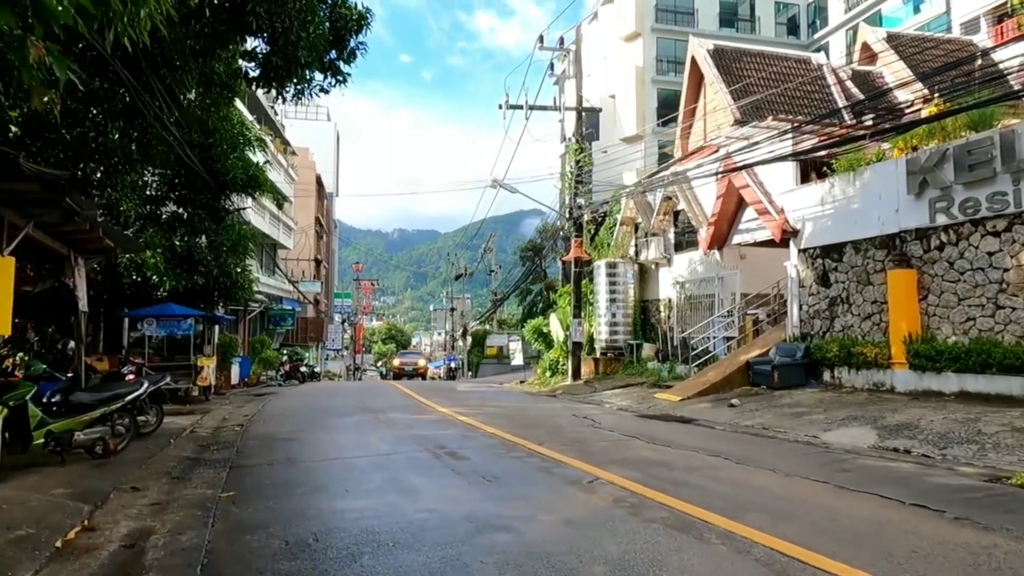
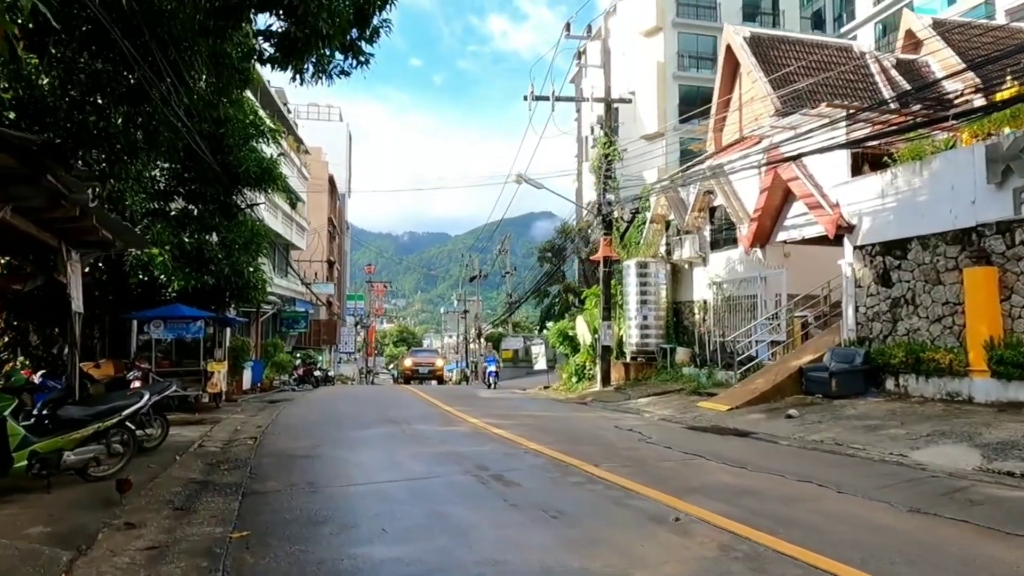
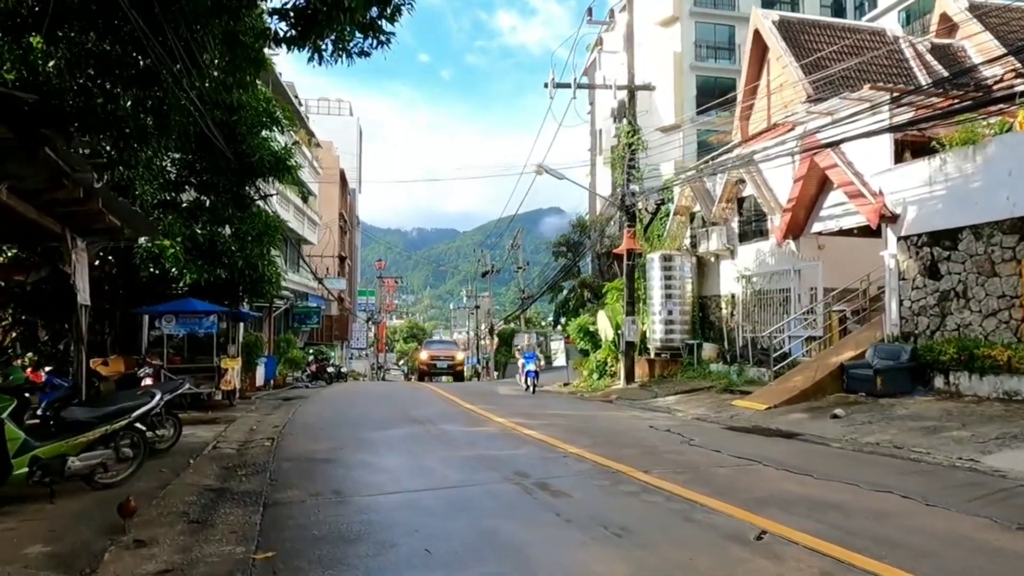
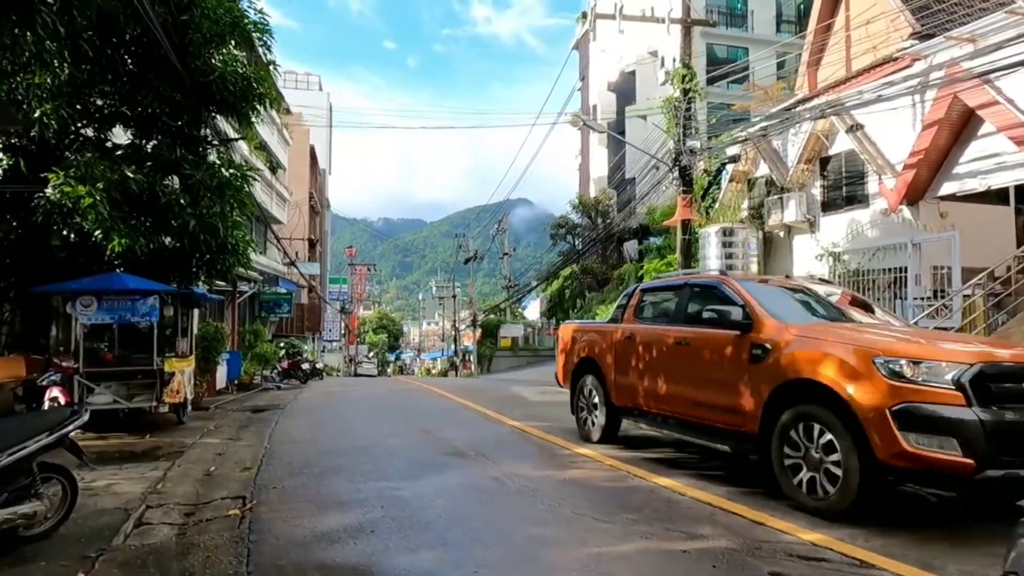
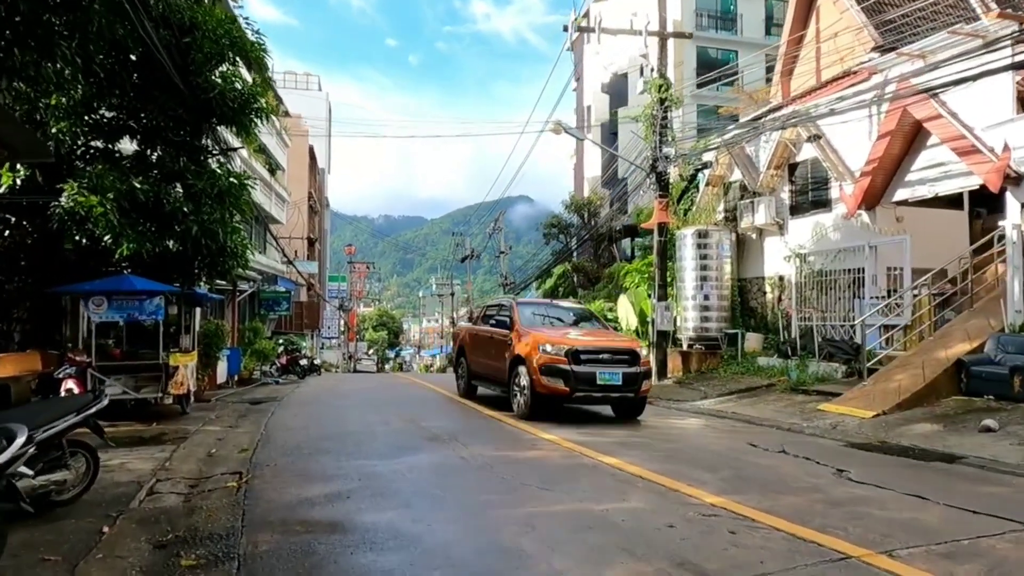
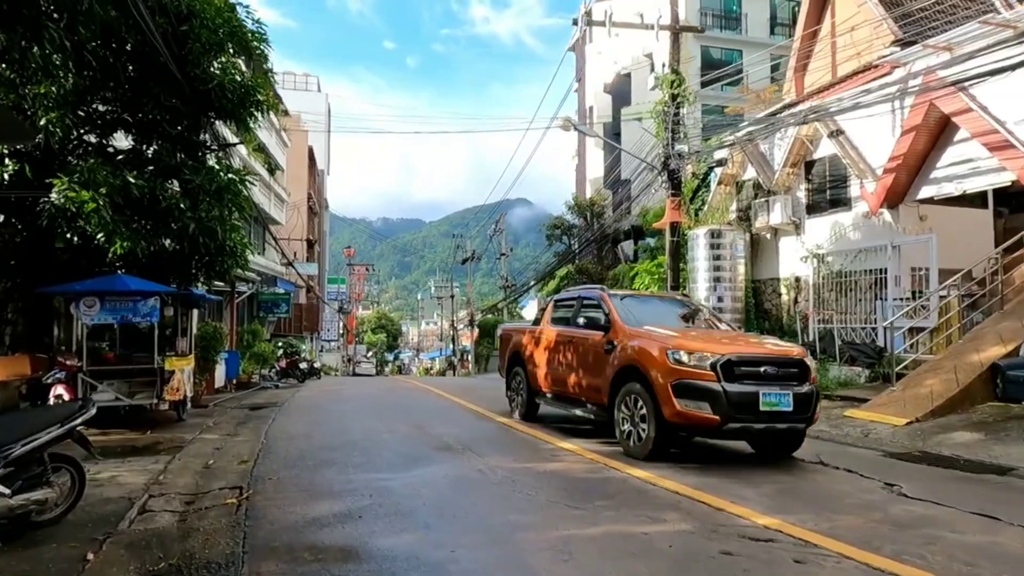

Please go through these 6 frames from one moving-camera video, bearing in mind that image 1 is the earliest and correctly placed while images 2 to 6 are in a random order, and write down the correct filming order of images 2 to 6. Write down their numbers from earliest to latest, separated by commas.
2, 3, 5, 6, 4
